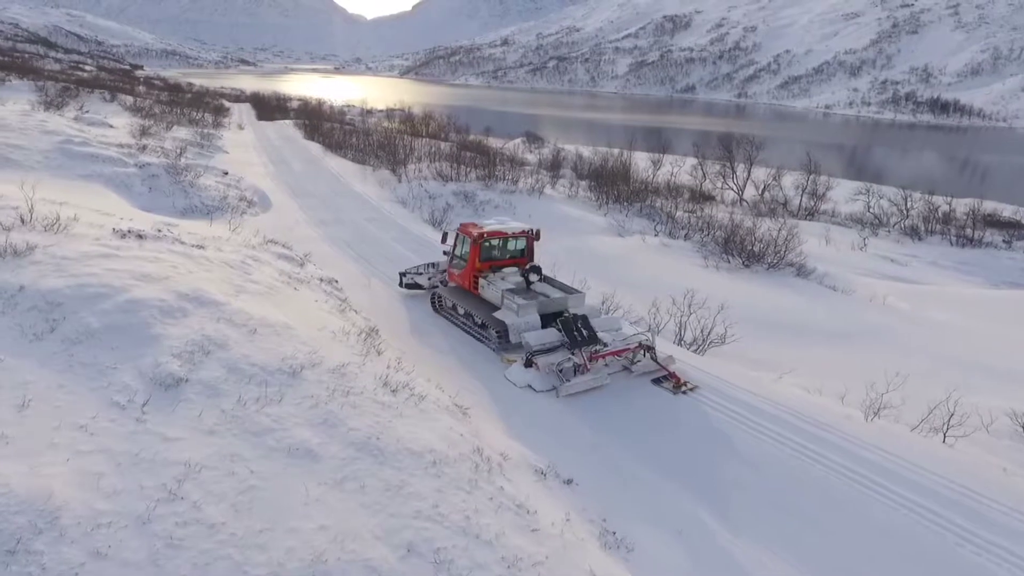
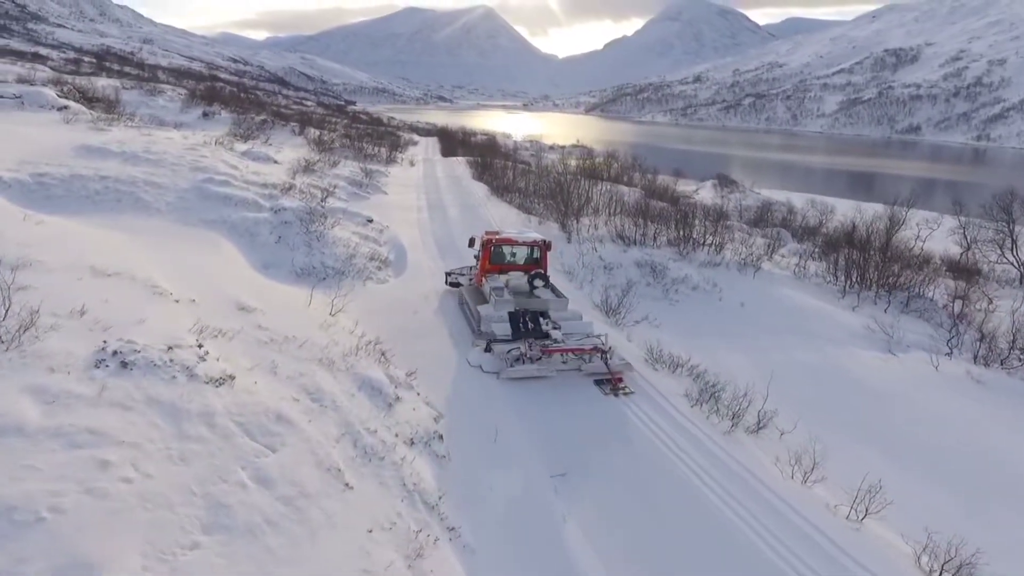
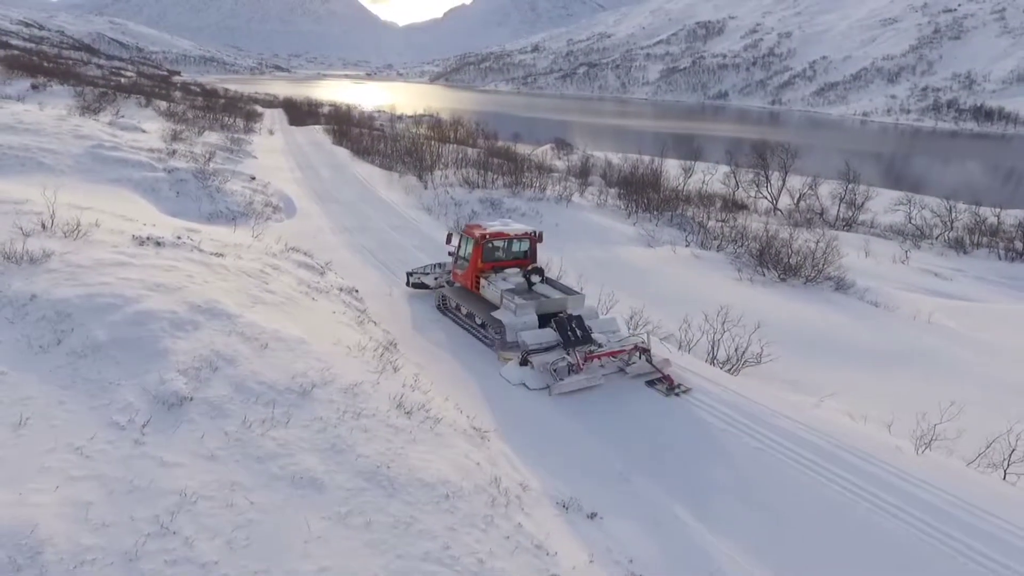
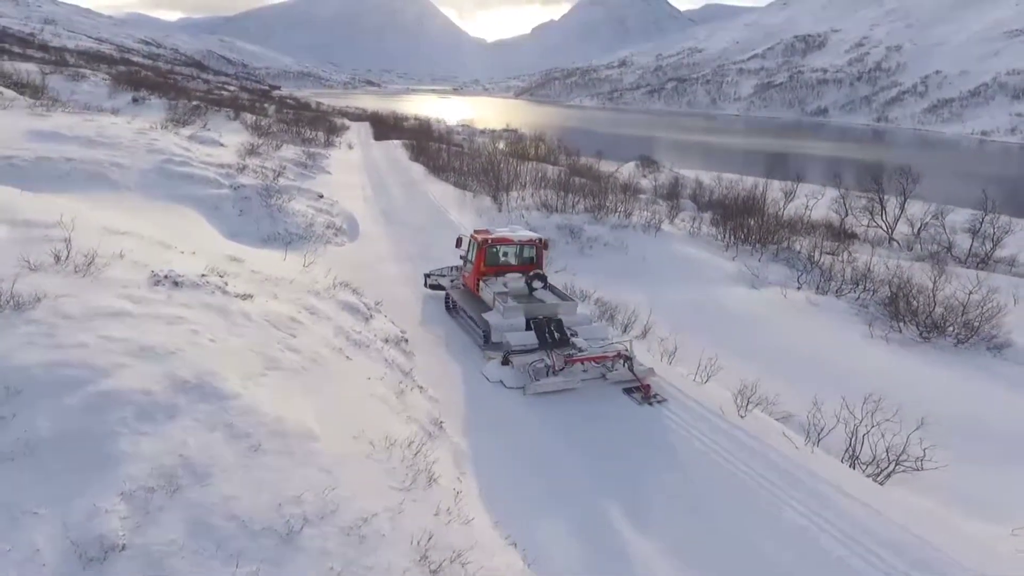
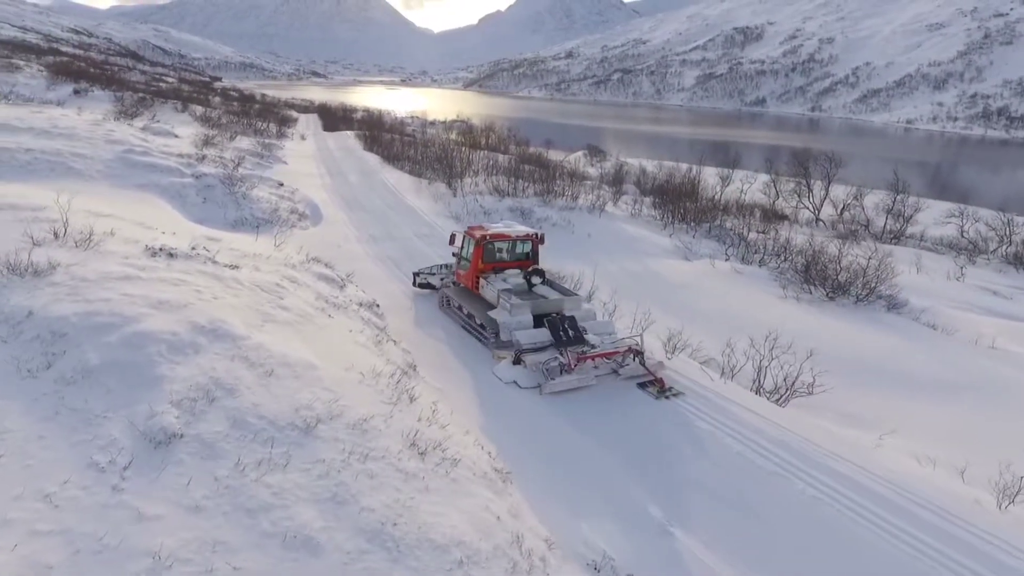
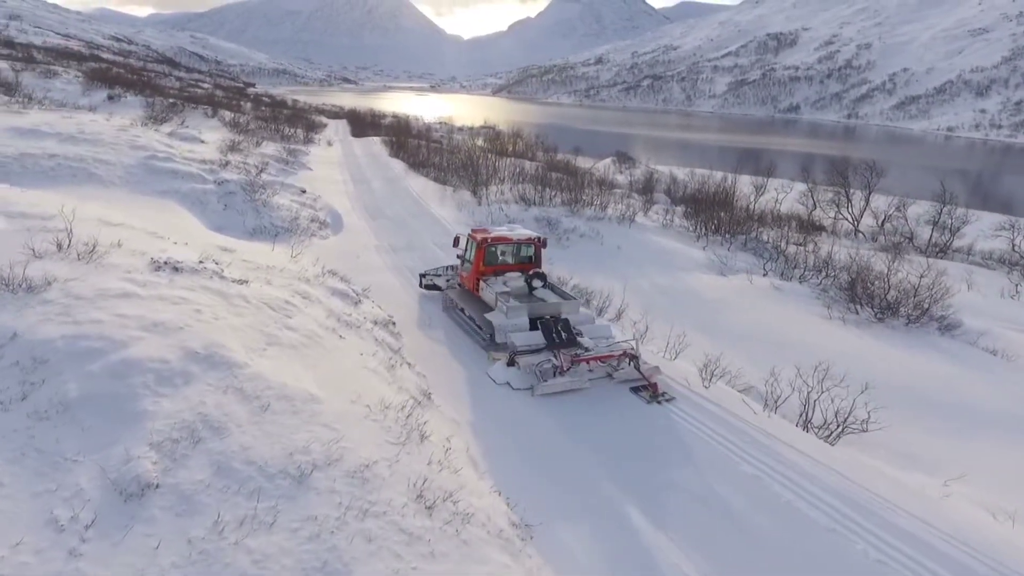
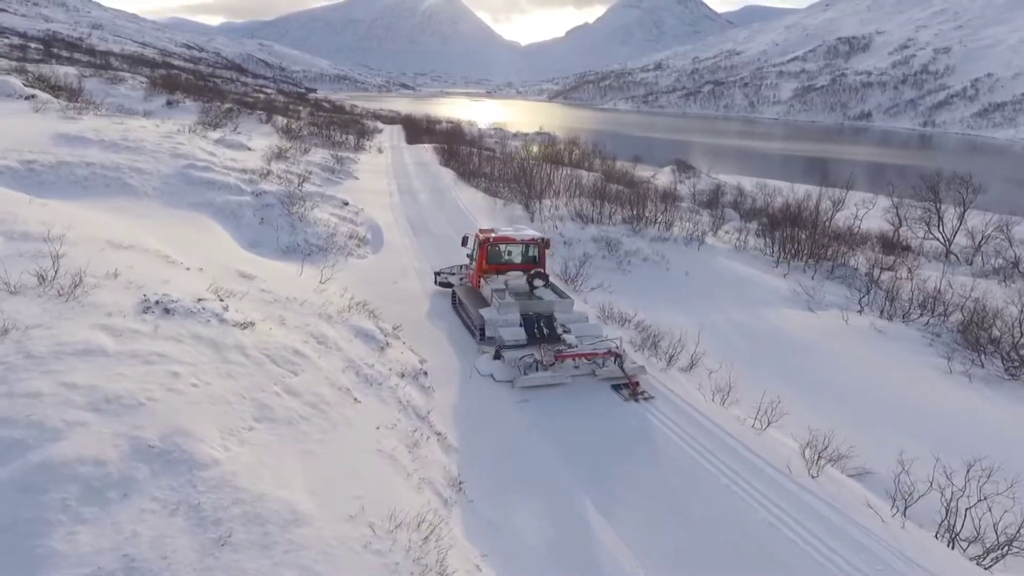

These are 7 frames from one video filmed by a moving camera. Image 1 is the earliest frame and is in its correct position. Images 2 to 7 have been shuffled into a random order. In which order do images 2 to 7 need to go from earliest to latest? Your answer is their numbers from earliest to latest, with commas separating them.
3, 5, 6, 4, 7, 2
